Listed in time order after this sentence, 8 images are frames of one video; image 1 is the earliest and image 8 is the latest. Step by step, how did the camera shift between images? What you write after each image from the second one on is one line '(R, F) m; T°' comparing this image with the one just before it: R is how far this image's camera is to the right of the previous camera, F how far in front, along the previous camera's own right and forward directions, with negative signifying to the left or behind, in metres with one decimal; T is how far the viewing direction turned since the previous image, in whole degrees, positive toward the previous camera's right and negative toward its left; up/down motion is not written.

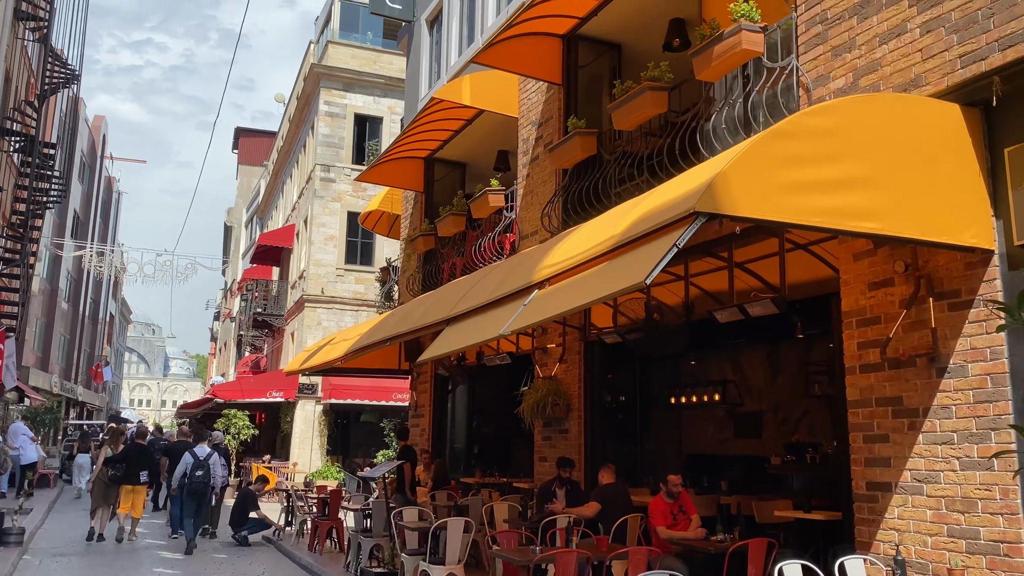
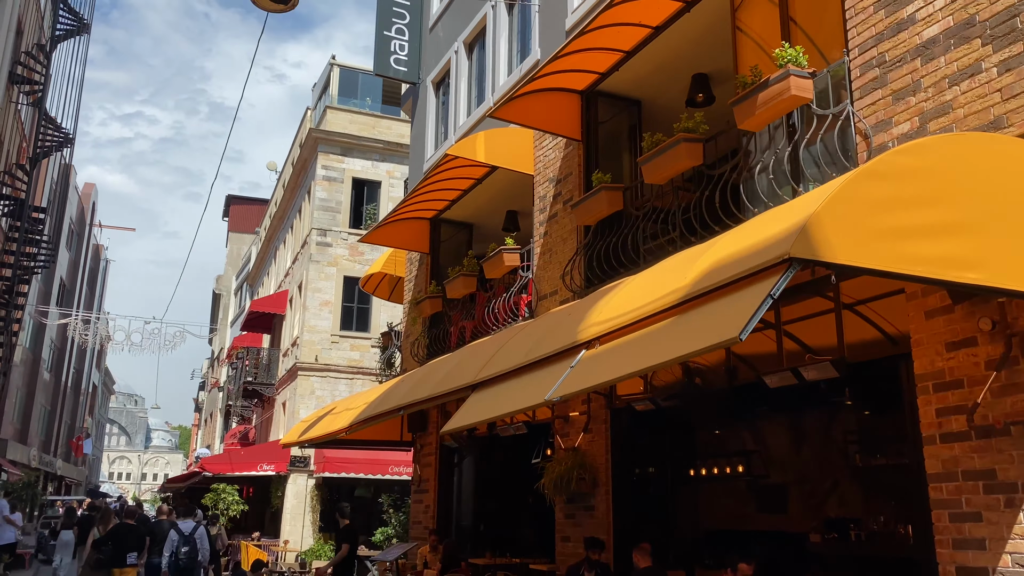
(-0.4, +0.6) m; +1°
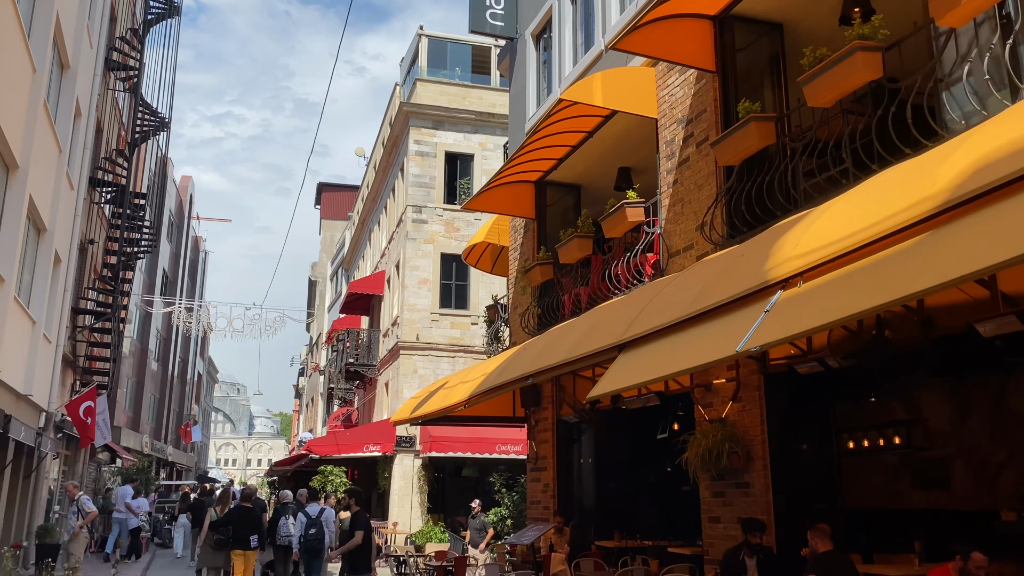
(-0.5, +1.0) m; -6°
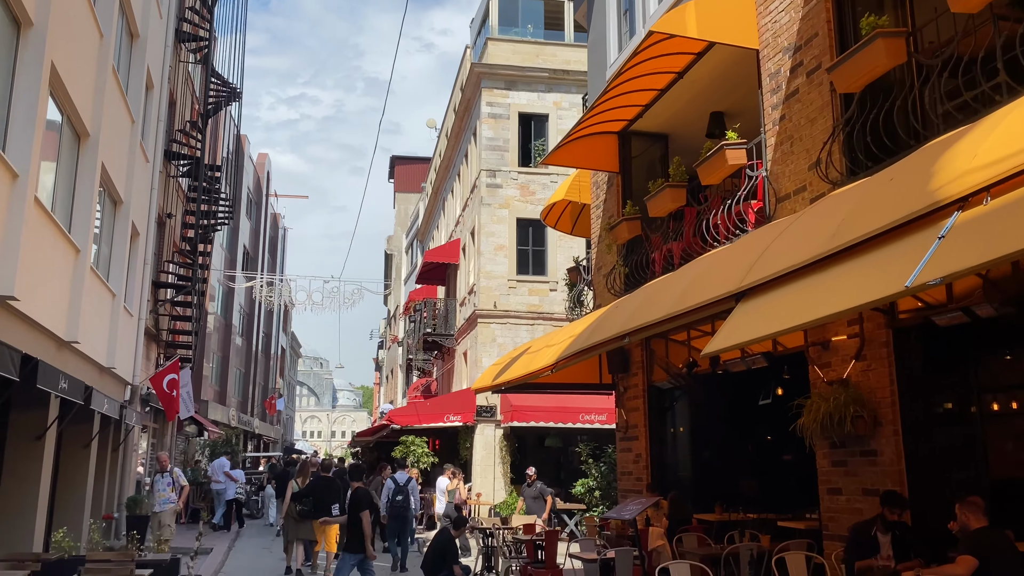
(-0.2, +0.7) m; -5°
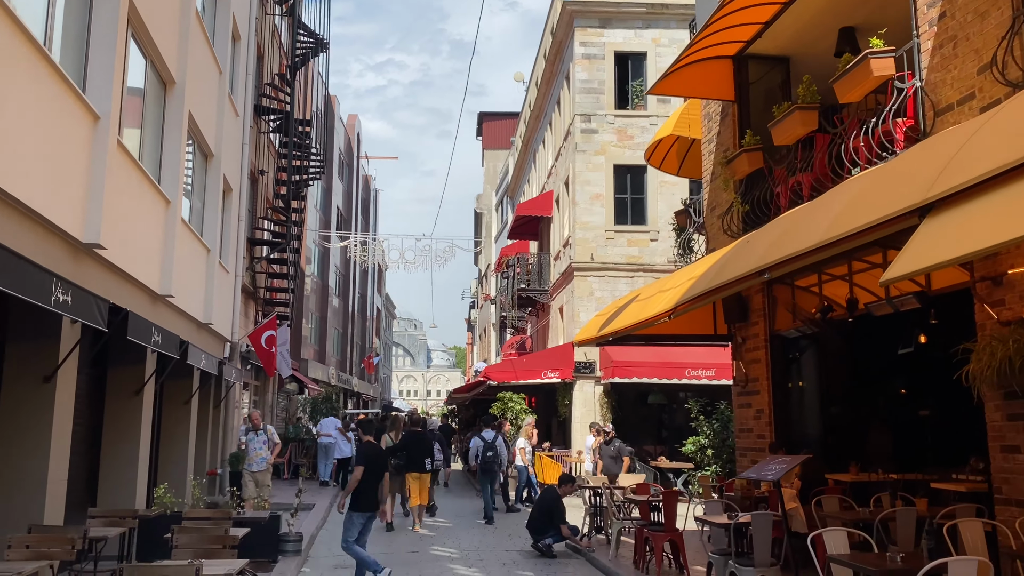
(-0.2, +0.8) m; -6°
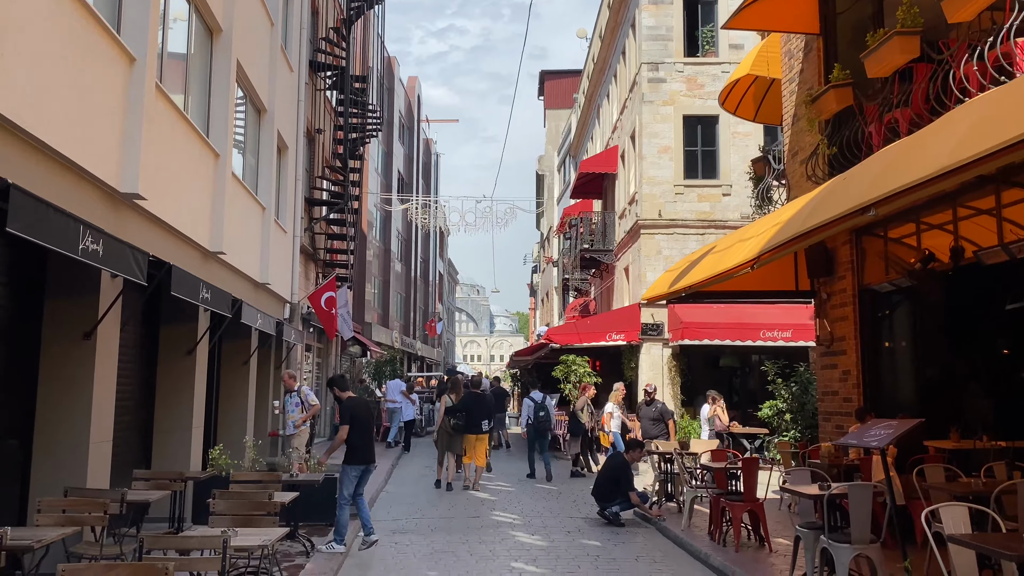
(0.0, +0.7) m; -4°
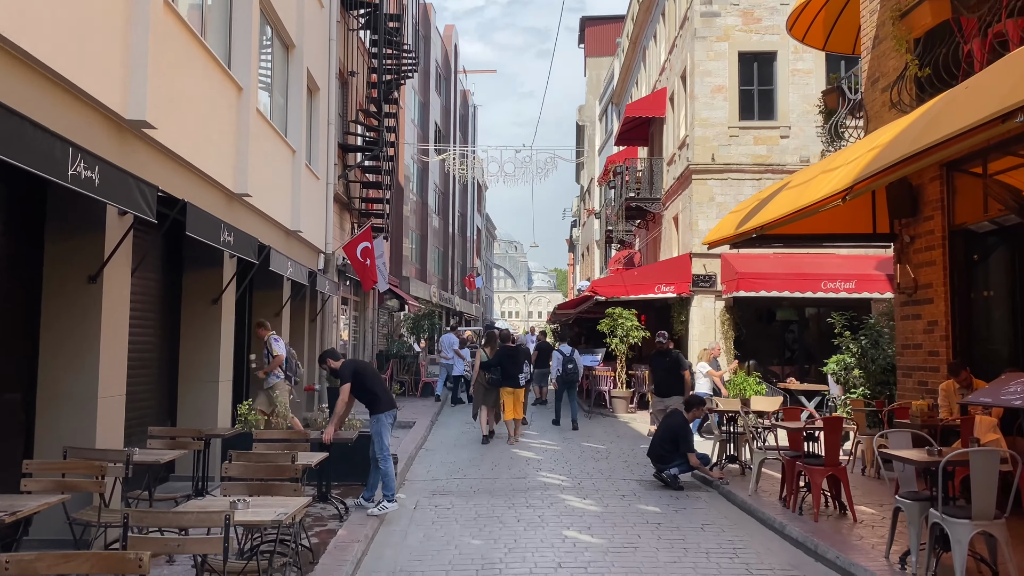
(-0.1, +0.9) m; -3°
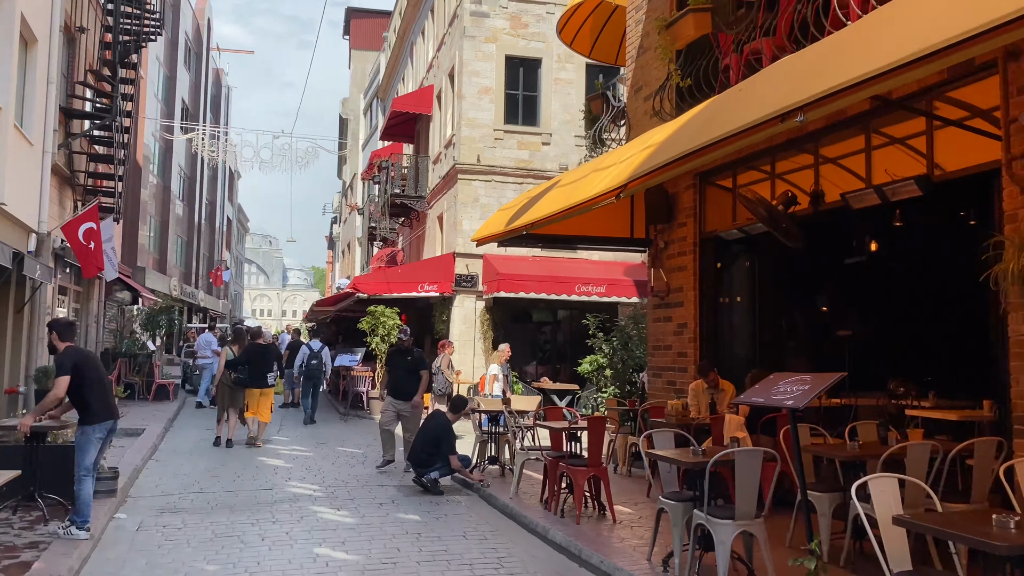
(0.0, +0.6) m; +17°
